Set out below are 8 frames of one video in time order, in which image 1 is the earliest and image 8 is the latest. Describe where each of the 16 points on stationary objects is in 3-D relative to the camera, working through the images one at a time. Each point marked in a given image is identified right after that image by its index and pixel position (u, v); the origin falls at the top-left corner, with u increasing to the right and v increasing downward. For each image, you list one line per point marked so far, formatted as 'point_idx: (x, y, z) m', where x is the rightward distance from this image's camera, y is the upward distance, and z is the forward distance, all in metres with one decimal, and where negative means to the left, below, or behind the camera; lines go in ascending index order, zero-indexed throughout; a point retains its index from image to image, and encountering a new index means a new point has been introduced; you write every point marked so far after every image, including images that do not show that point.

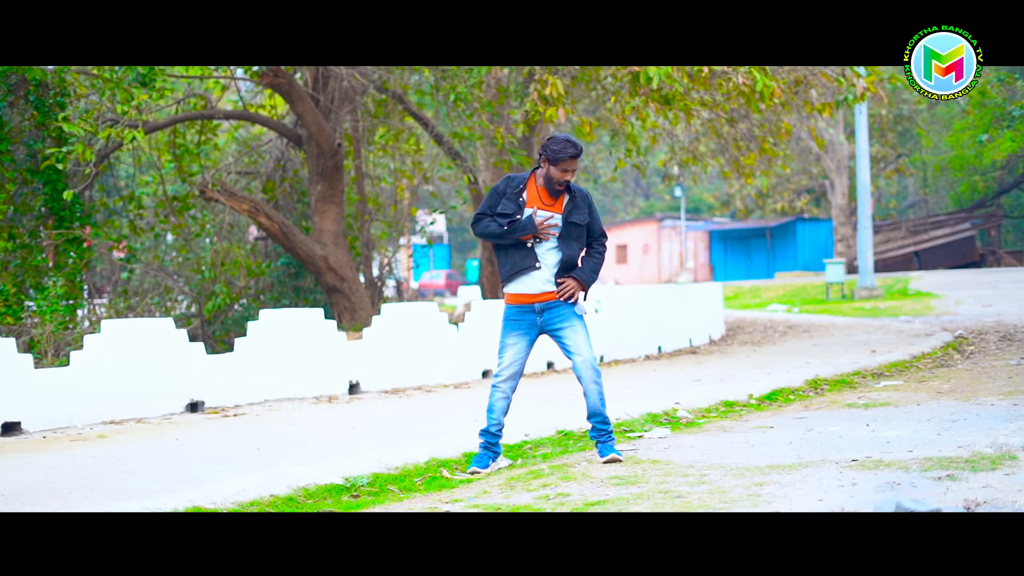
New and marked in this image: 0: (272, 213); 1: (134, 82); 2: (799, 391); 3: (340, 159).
0: (-2.3, +0.7, +14.4) m
1: (-2.9, +1.6, +11.8) m
2: (+1.9, -0.7, +10.1) m
3: (-1.7, +1.2, +14.7) m
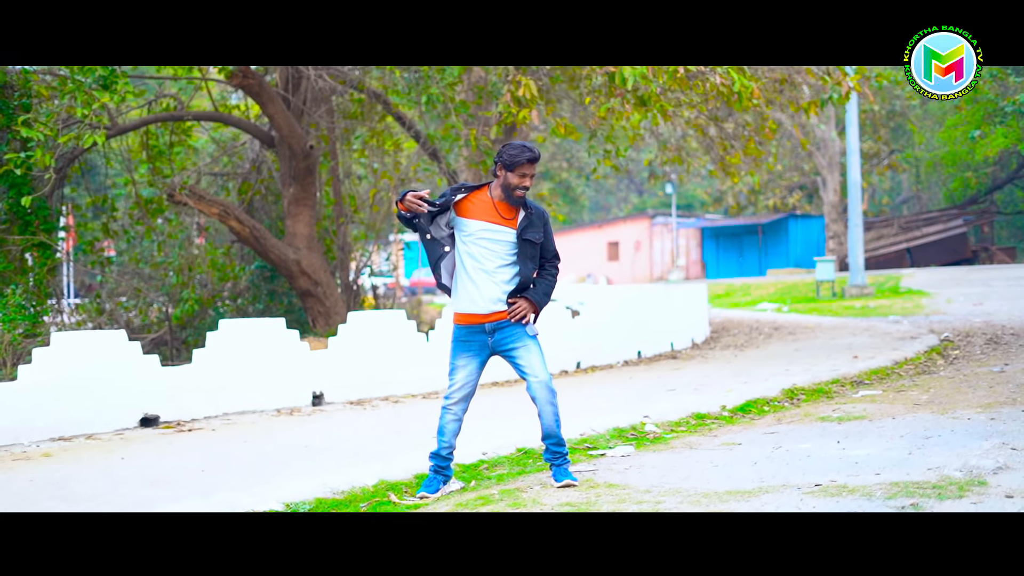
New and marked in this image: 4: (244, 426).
0: (-2.5, +0.7, +14.1) m
1: (-3.2, +1.5, +11.5) m
2: (+1.7, -0.7, +9.8) m
3: (-1.9, +1.2, +14.4) m
4: (-1.7, -0.8, +9.3) m
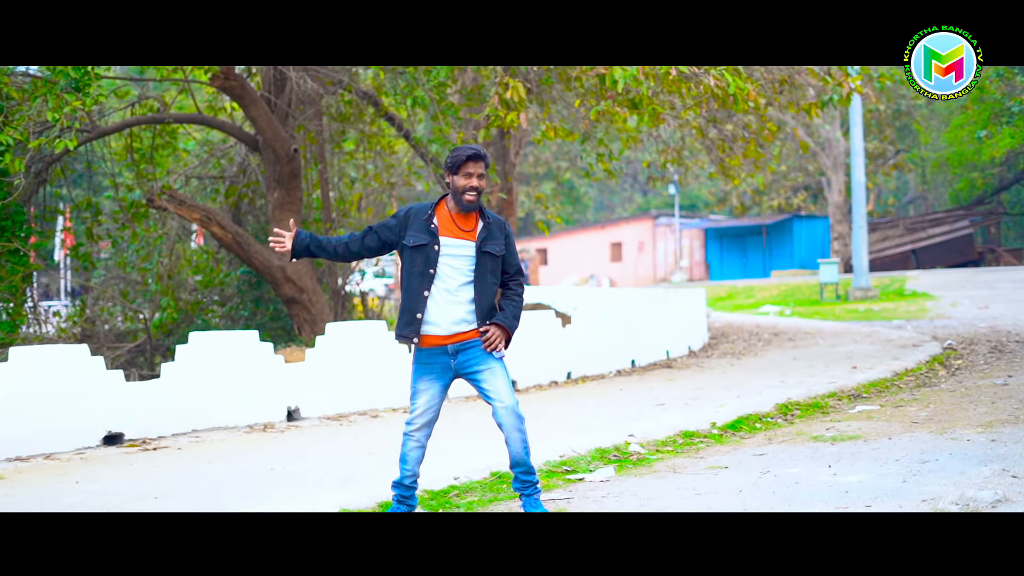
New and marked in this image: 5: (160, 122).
0: (-2.6, +0.6, +13.8) m
1: (-3.3, +1.5, +11.2) m
2: (+1.6, -0.8, +9.4) m
3: (-2.0, +1.1, +14.1) m
4: (-1.8, -0.9, +9.0) m
5: (-3.3, +1.6, +14.4) m
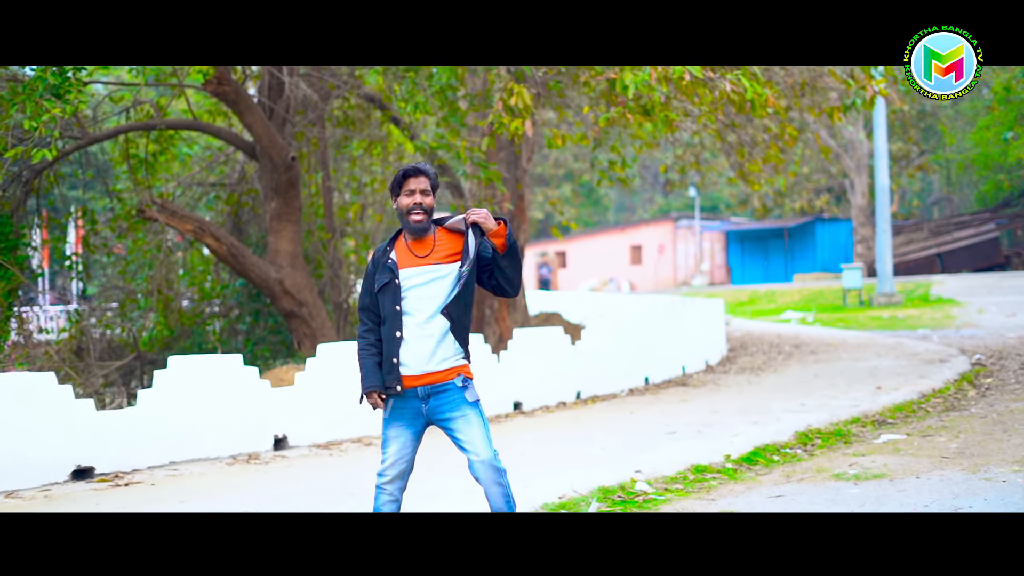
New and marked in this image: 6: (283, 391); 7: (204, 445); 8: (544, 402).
0: (-2.5, +0.5, +13.2) m
1: (-3.2, +1.4, +10.6) m
2: (+1.6, -0.9, +8.8) m
3: (-1.9, +1.0, +13.5) m
4: (-1.8, -1.0, +8.4) m
5: (-3.3, +1.4, +13.8) m
6: (-1.4, -0.6, +9.3) m
7: (-1.8, -0.9, +8.8) m
8: (+0.2, -0.9, +12.1) m
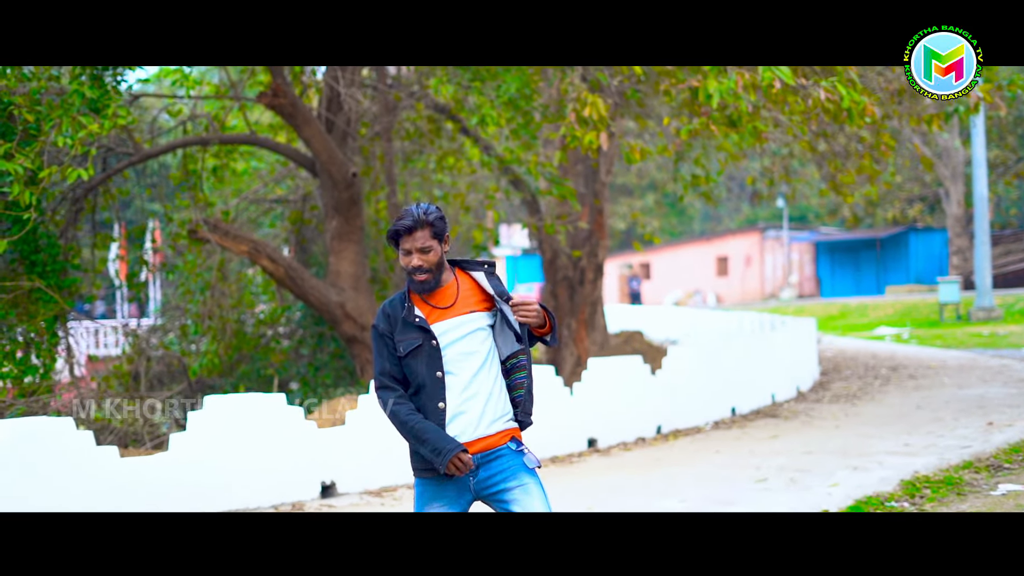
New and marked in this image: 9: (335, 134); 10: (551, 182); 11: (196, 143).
0: (-1.9, +0.3, +12.4) m
1: (-2.8, +1.2, +9.9) m
2: (+1.9, -1.1, +7.8) m
3: (-1.3, +0.8, +12.7) m
4: (-1.4, -1.2, +7.6) m
5: (-2.6, +1.2, +13.1) m
6: (-1.0, -0.8, +8.5) m
7: (-1.4, -1.1, +8.0) m
8: (+0.8, -1.1, +11.2) m
9: (-1.5, +1.3, +12.9) m
10: (+0.3, +0.9, +12.2) m
11: (-2.7, +1.3, +13.2) m
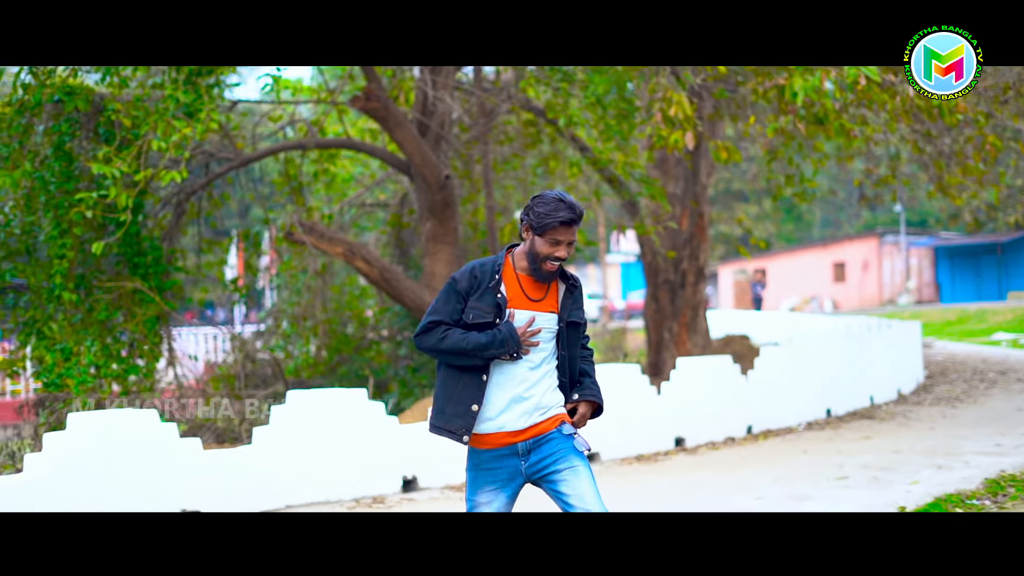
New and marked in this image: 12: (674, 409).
0: (-1.2, +0.3, +12.6) m
1: (-2.2, +1.2, +10.2) m
2: (+2.3, -1.1, +7.7) m
3: (-0.5, +0.8, +12.8) m
4: (-1.1, -1.2, +7.7) m
5: (-1.8, +1.2, +13.3) m
6: (-0.6, -0.8, +8.7) m
7: (-1.0, -1.1, +8.2) m
8: (+1.4, -1.1, +11.1) m
9: (-0.7, +1.3, +13.1) m
10: (+1.1, +0.9, +12.3) m
11: (-1.9, +1.2, +13.5) m
12: (+1.1, -0.9, +10.7) m
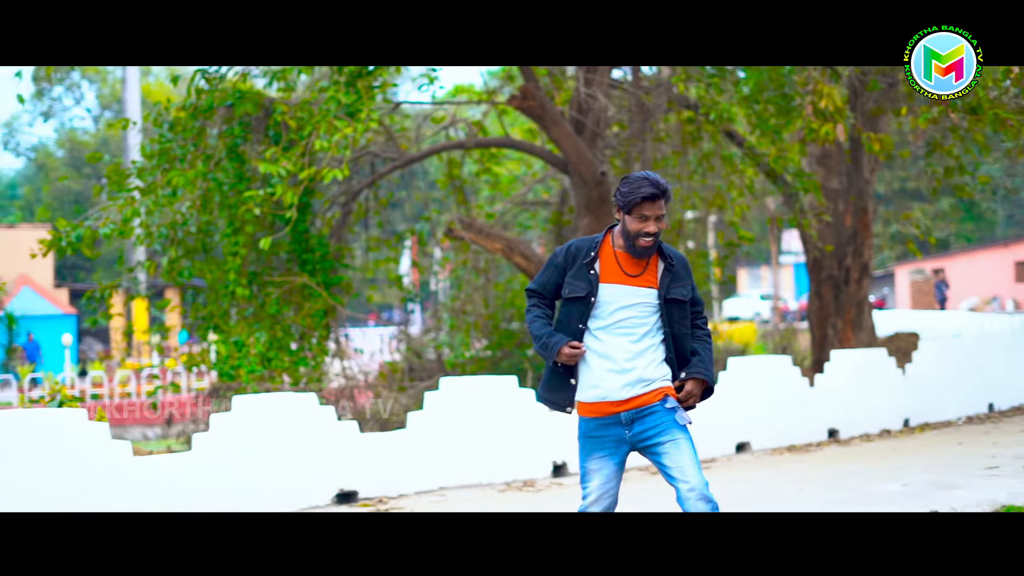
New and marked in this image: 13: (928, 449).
0: (+0.2, +0.3, +12.9) m
1: (-1.2, +1.2, +10.6) m
2: (+3.0, -1.0, +7.6) m
3: (+0.8, +0.8, +13.1) m
4: (-0.3, -1.1, +8.1) m
5: (-0.4, +1.3, +13.7) m
6: (+0.3, -0.7, +8.9) m
7: (-0.2, -1.0, +8.5) m
8: (+2.6, -1.0, +11.1) m
9: (+0.7, +1.3, +13.4) m
10: (+2.3, +0.9, +12.3) m
11: (-0.5, +1.3, +13.9) m
12: (+2.2, -0.8, +10.8) m
13: (+2.7, -1.1, +10.0) m
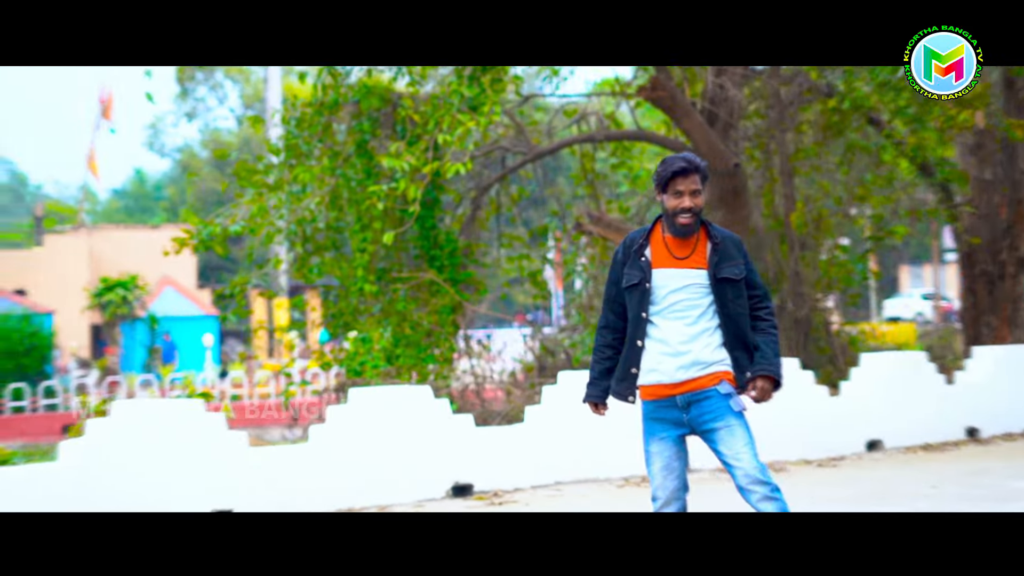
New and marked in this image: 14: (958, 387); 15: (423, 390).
0: (+1.3, +0.4, +12.7) m
1: (-0.3, +1.2, +10.6) m
2: (+3.6, -1.0, +7.1) m
3: (+1.9, +0.9, +12.8) m
4: (+0.3, -1.1, +7.9) m
5: (+0.8, +1.3, +13.6) m
6: (+1.0, -0.7, +8.7) m
7: (+0.5, -1.0, +8.4) m
8: (+3.5, -1.0, +10.7) m
9: (+1.8, +1.4, +13.1) m
10: (+3.3, +1.0, +11.9) m
11: (+0.7, +1.3, +13.7) m
12: (+3.1, -0.7, +10.4) m
13: (+3.5, -1.0, +9.5) m
14: (+3.0, -0.7, +10.3) m
15: (-0.5, -0.5, +7.8) m
